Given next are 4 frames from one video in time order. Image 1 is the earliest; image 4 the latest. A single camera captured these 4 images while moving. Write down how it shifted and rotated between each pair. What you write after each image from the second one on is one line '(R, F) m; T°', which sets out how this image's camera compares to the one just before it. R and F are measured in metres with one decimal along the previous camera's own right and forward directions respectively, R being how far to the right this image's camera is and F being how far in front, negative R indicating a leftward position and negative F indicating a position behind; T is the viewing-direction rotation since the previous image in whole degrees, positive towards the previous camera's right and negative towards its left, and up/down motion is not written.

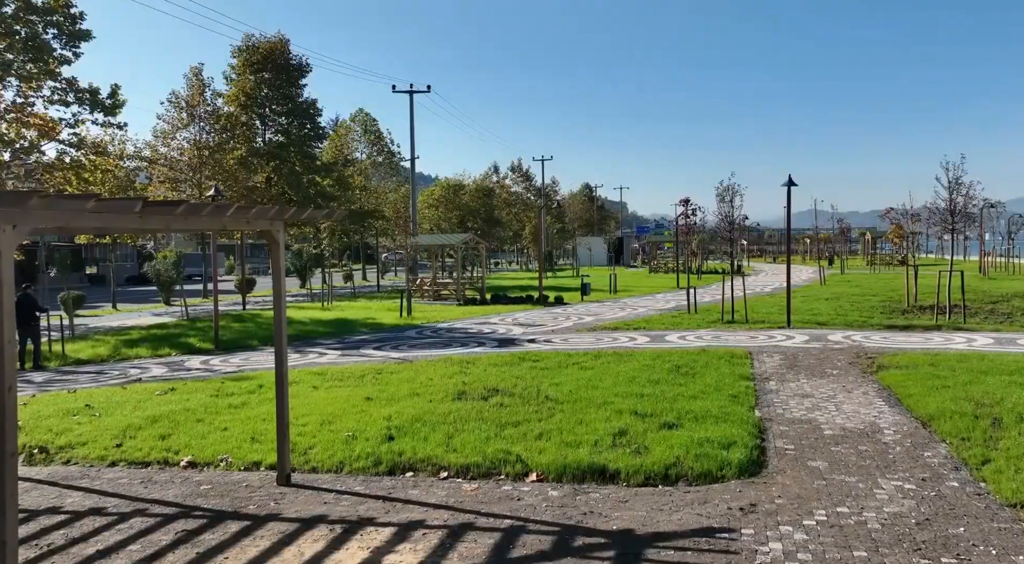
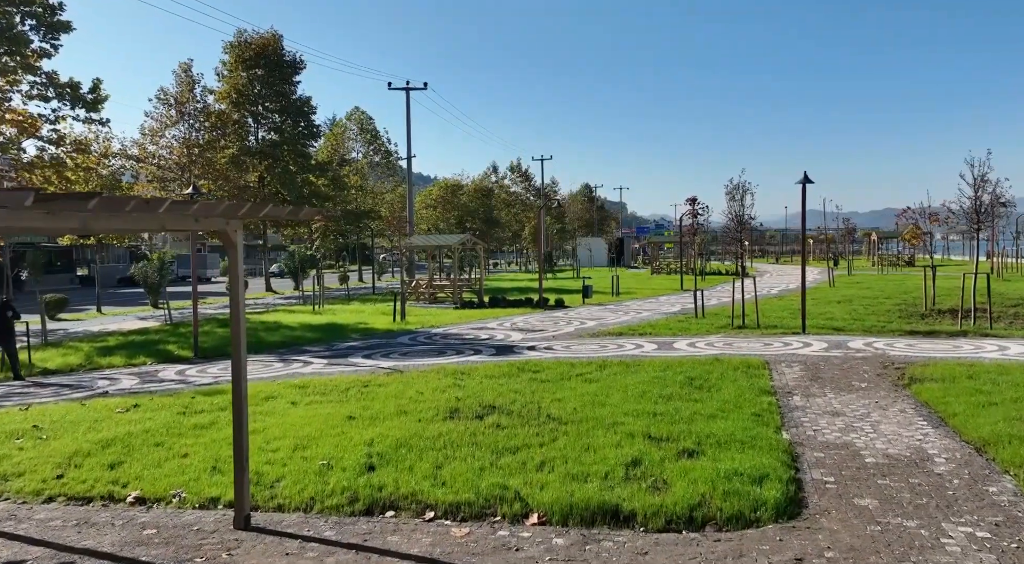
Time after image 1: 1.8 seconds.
(0.0, +1.0) m; 0°
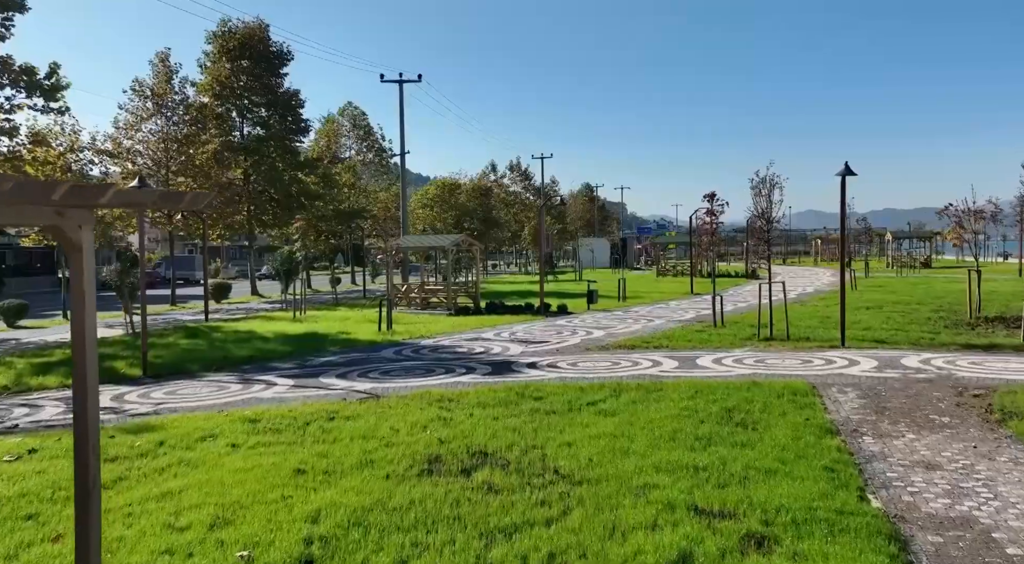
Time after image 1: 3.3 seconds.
(0.0, +2.1) m; 0°
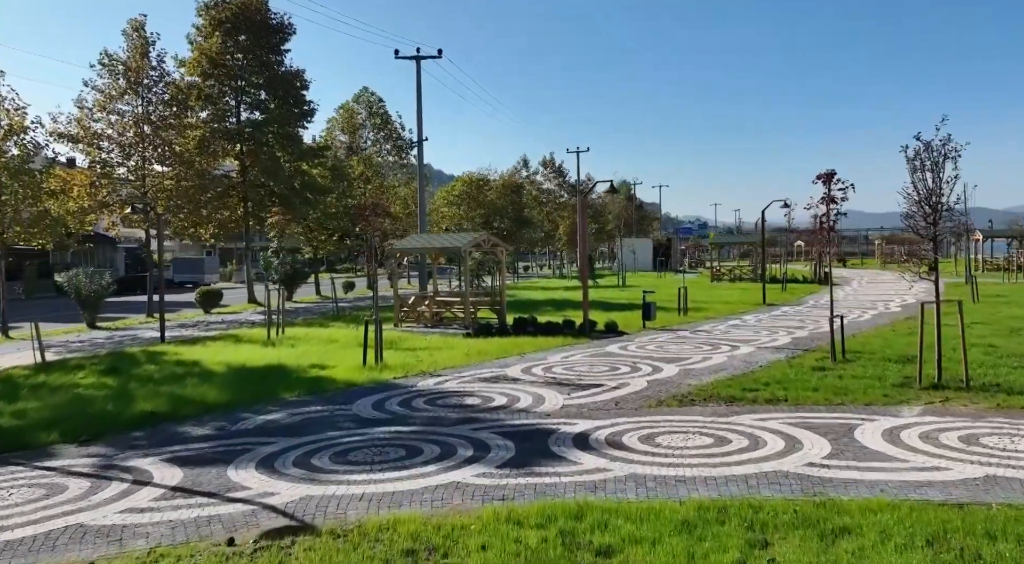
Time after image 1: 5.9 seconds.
(-0.1, +5.2) m; -2°
